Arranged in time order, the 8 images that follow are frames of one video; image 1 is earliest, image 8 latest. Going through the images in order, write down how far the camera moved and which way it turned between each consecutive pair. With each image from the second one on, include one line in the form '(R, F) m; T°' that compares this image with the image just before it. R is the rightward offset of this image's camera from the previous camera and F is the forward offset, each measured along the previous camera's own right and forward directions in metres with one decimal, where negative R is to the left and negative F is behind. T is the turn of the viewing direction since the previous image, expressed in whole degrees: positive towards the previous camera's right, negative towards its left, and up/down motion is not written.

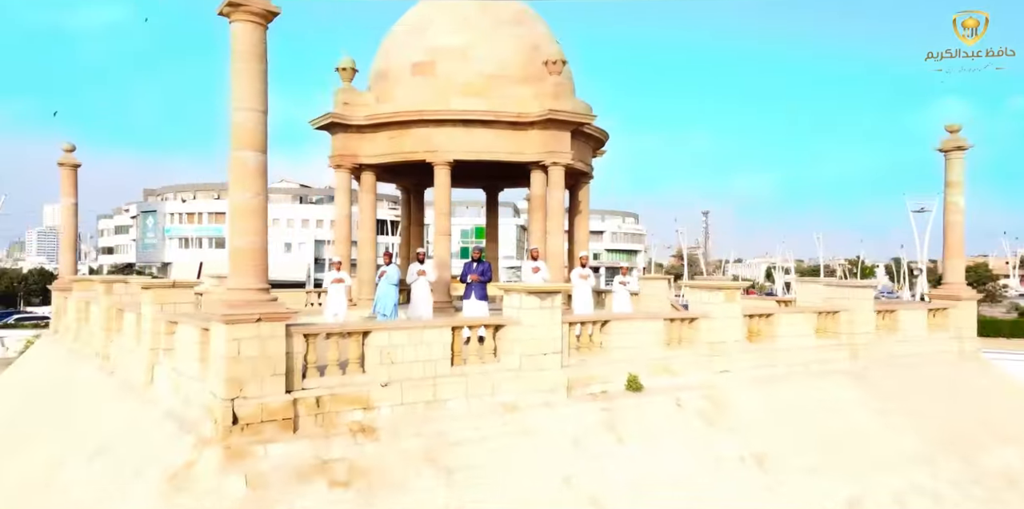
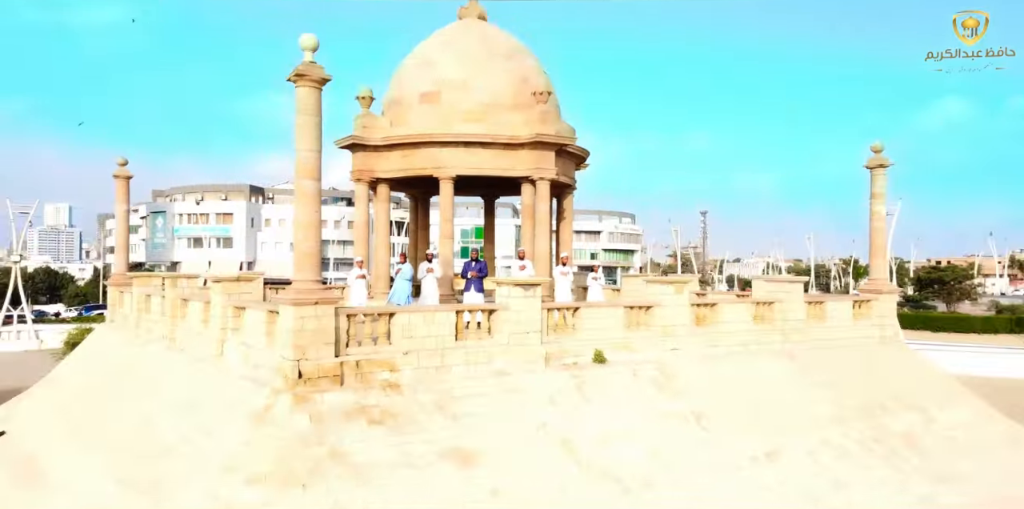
(+0.1, -1.7) m; 0°
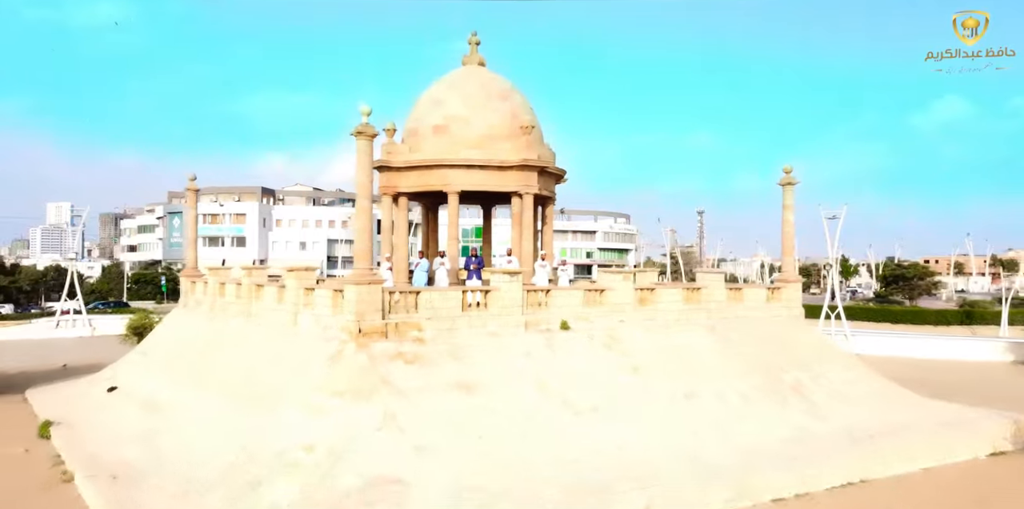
(+0.1, -3.2) m; 0°
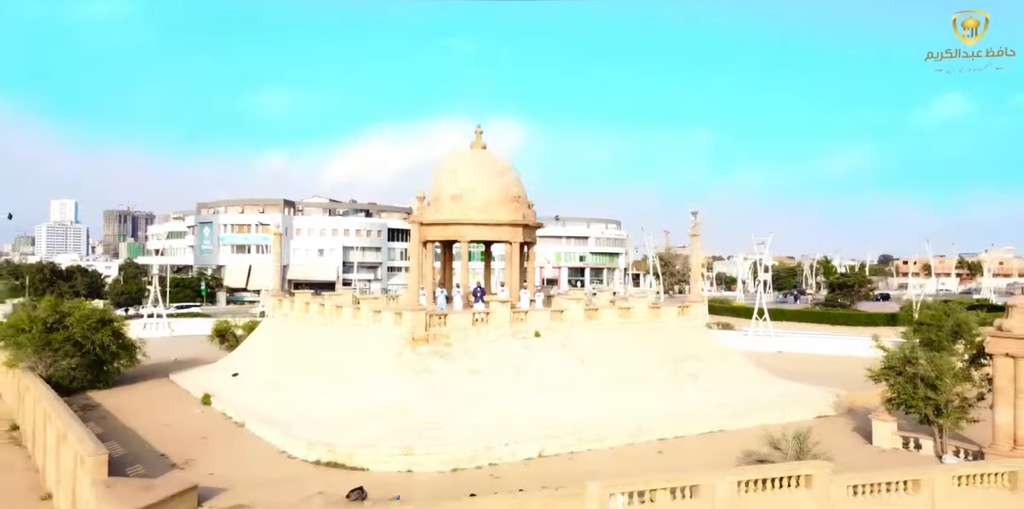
(+0.2, -6.5) m; 0°
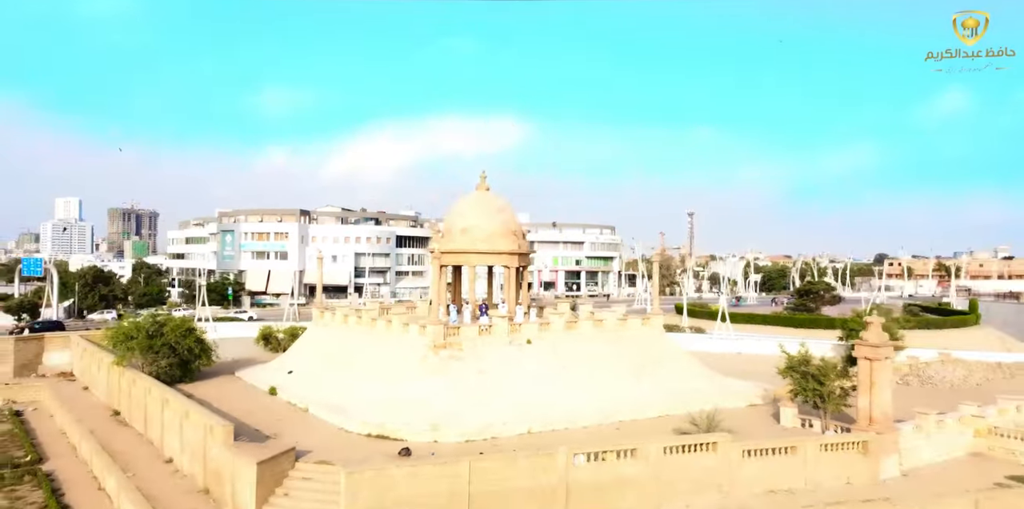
(+0.1, -5.2) m; 0°
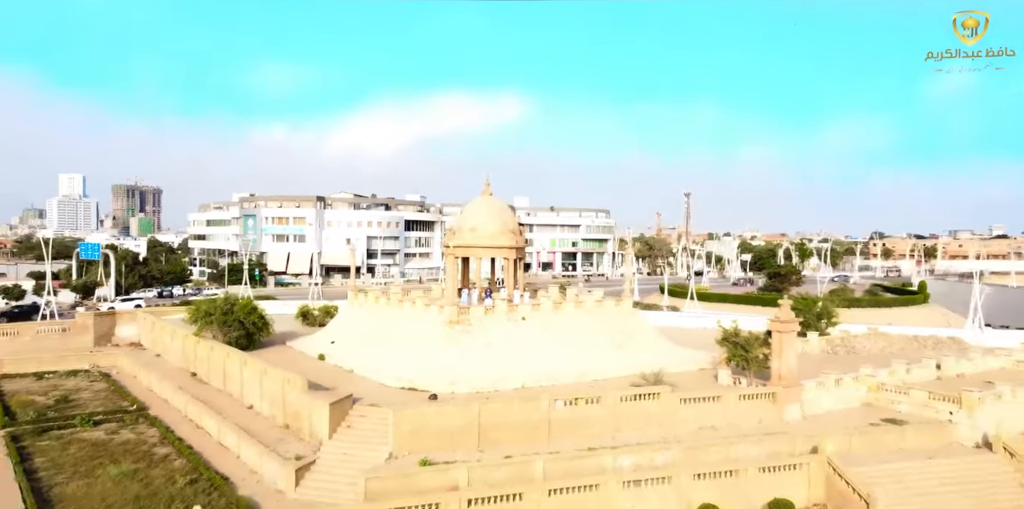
(+0.1, -6.0) m; 0°
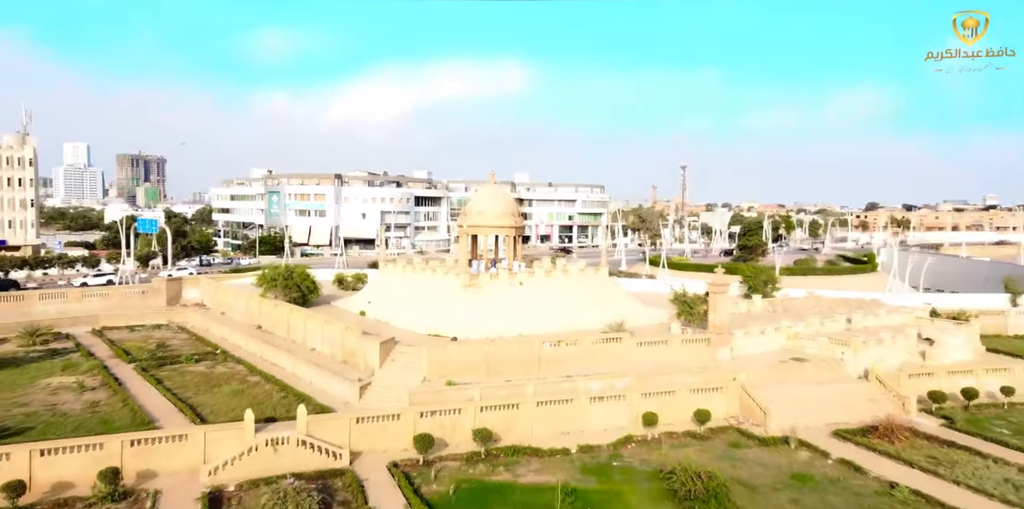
(0.0, -7.9) m; 0°
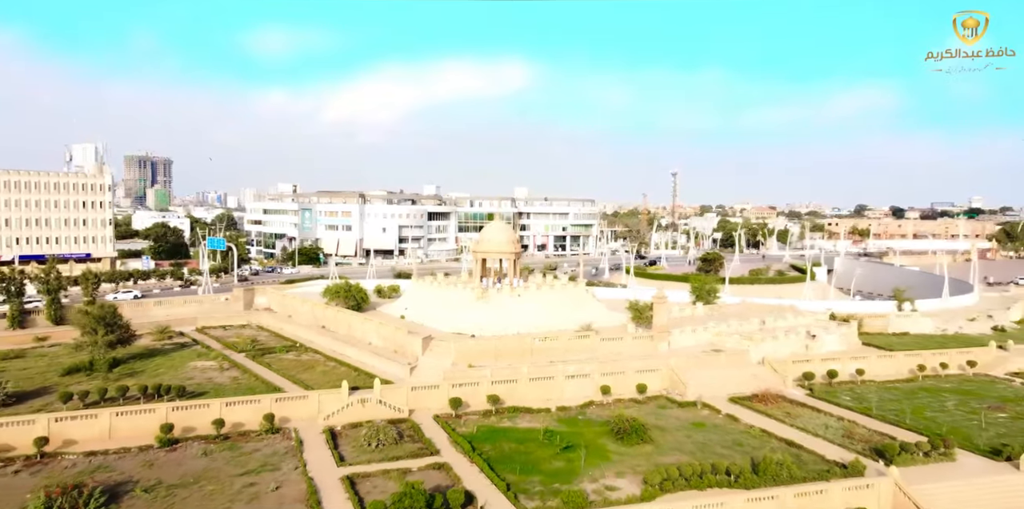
(0.0, -13.2) m; 0°
